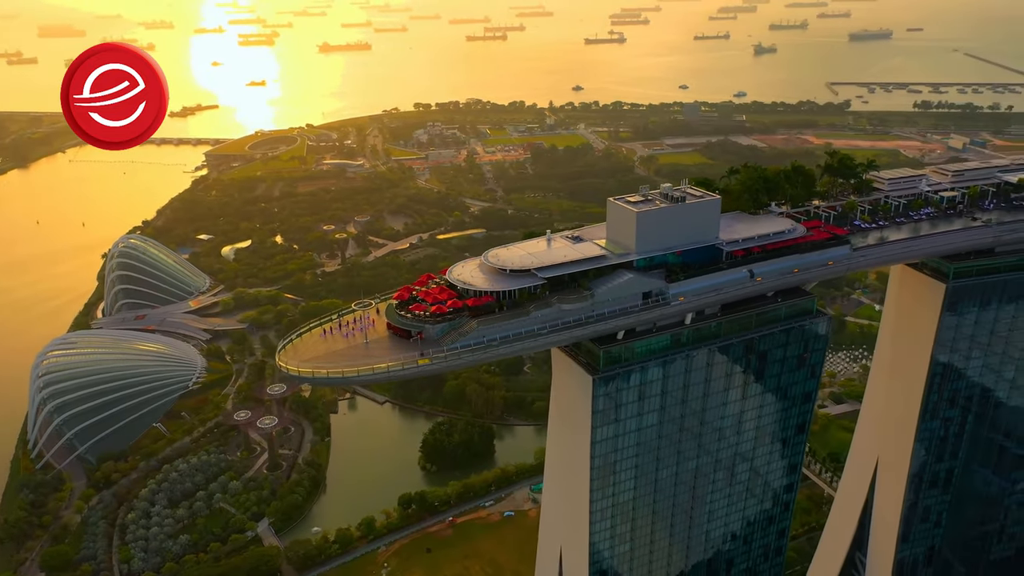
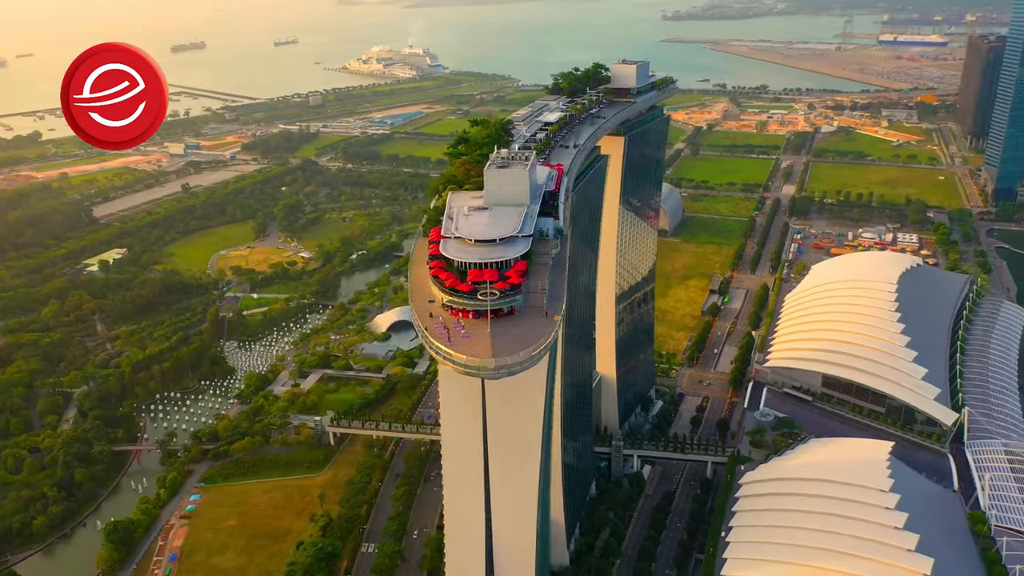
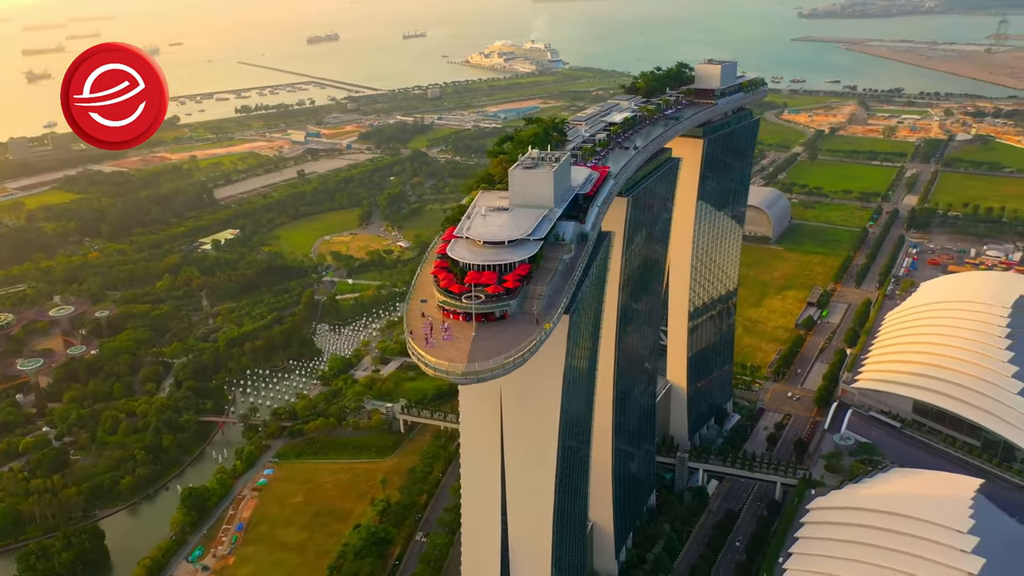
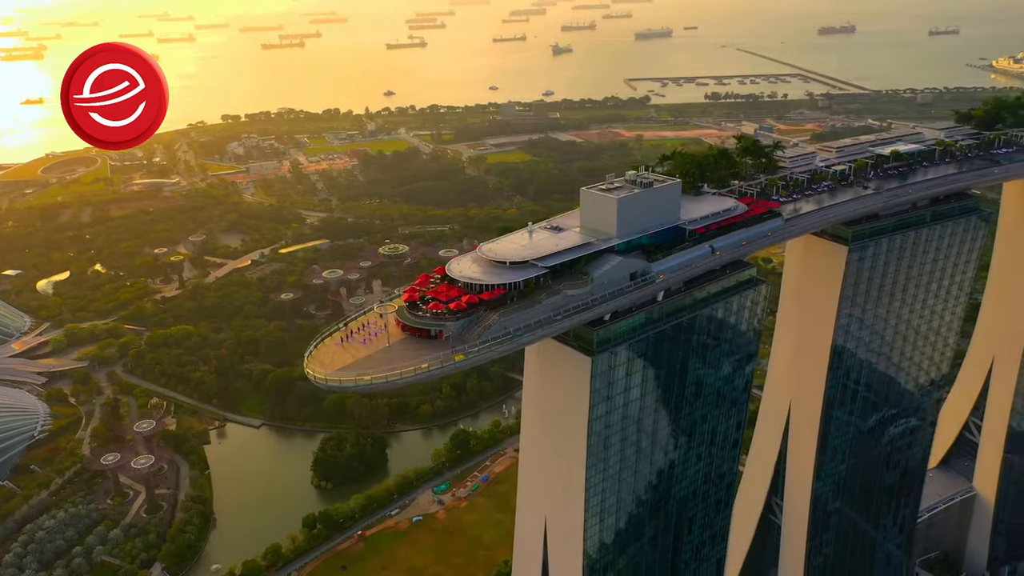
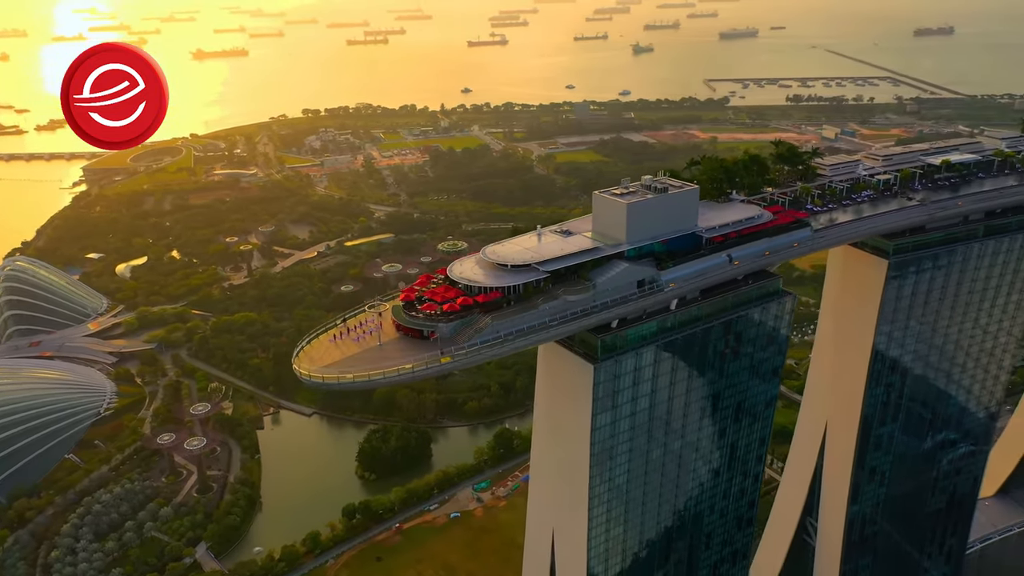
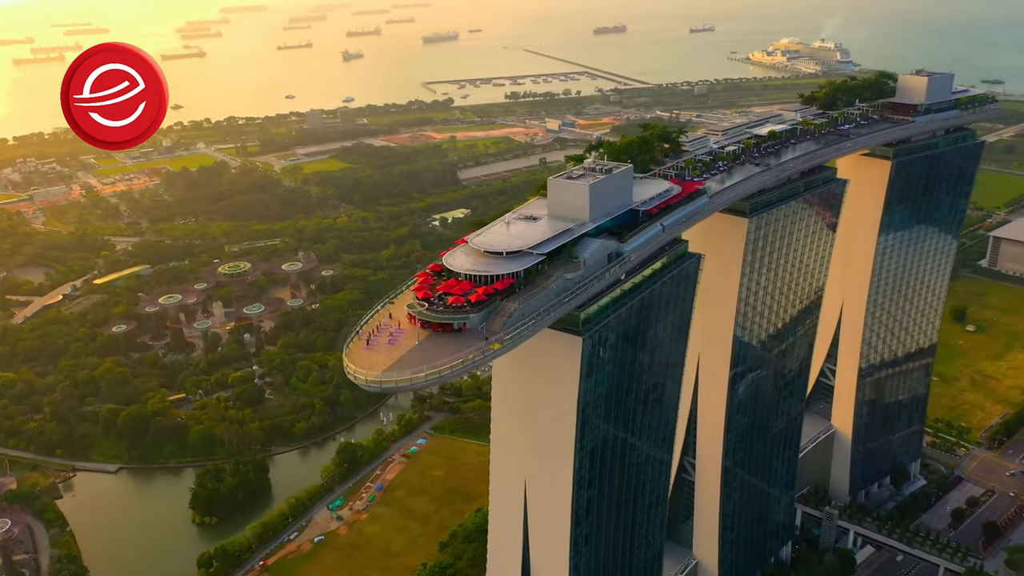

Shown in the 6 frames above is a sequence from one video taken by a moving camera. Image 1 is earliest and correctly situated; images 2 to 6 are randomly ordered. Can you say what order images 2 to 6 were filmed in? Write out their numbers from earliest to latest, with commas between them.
5, 4, 6, 3, 2
